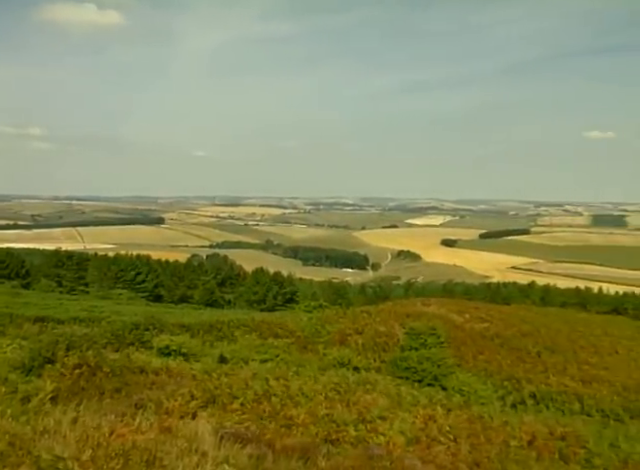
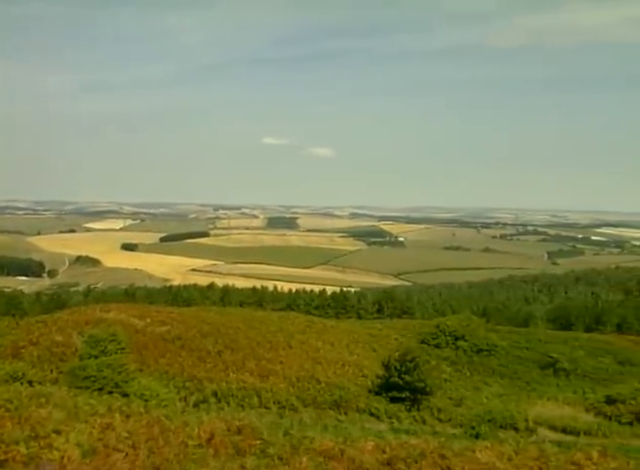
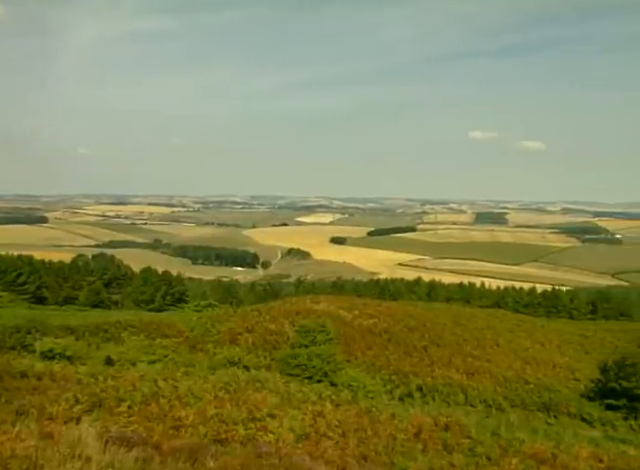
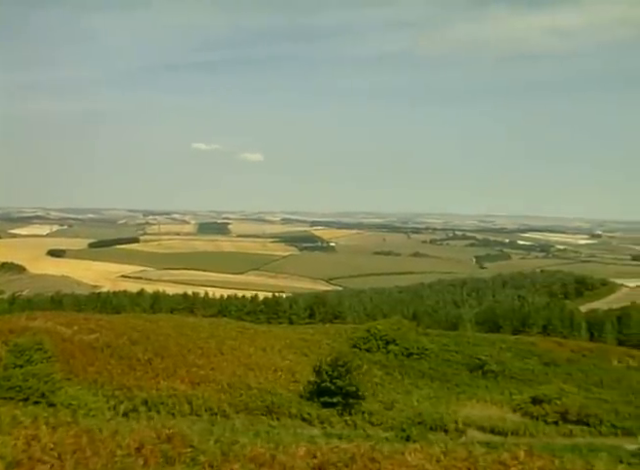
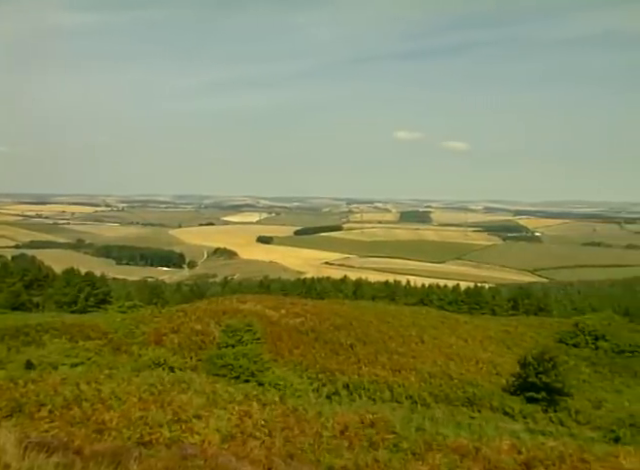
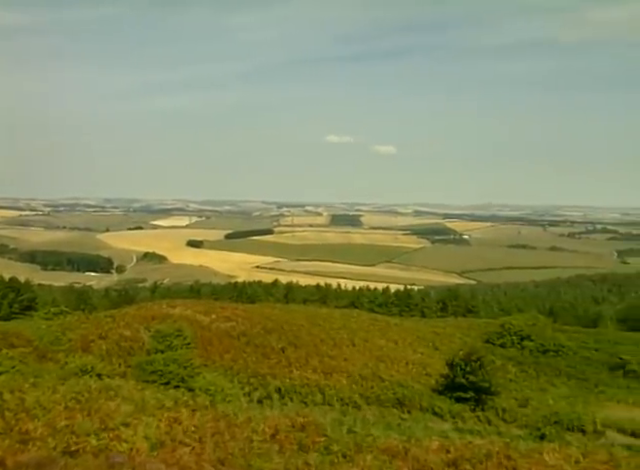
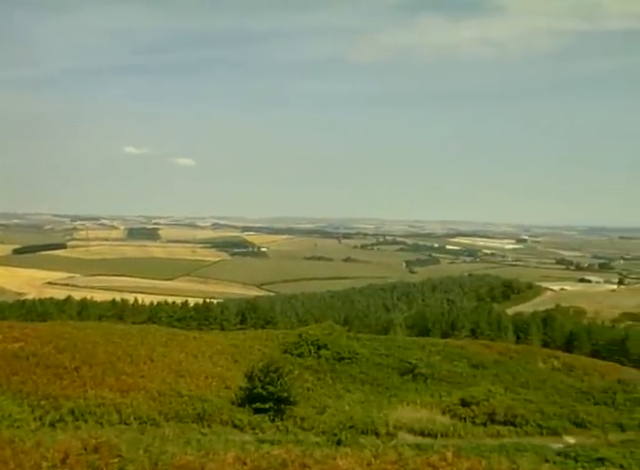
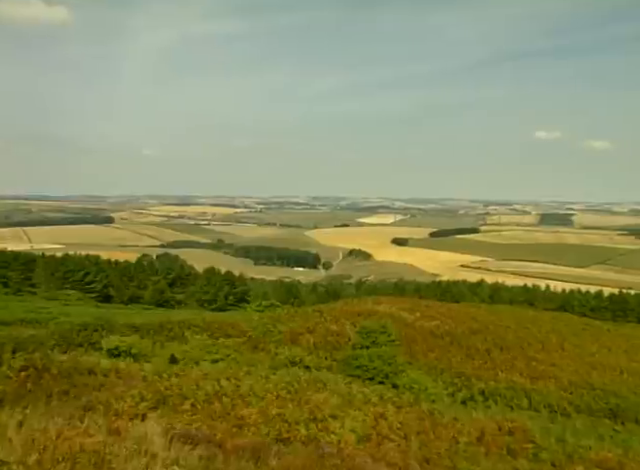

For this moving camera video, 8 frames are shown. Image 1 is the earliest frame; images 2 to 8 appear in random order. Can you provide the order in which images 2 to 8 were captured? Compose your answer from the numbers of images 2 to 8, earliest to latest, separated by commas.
8, 3, 5, 6, 2, 4, 7
